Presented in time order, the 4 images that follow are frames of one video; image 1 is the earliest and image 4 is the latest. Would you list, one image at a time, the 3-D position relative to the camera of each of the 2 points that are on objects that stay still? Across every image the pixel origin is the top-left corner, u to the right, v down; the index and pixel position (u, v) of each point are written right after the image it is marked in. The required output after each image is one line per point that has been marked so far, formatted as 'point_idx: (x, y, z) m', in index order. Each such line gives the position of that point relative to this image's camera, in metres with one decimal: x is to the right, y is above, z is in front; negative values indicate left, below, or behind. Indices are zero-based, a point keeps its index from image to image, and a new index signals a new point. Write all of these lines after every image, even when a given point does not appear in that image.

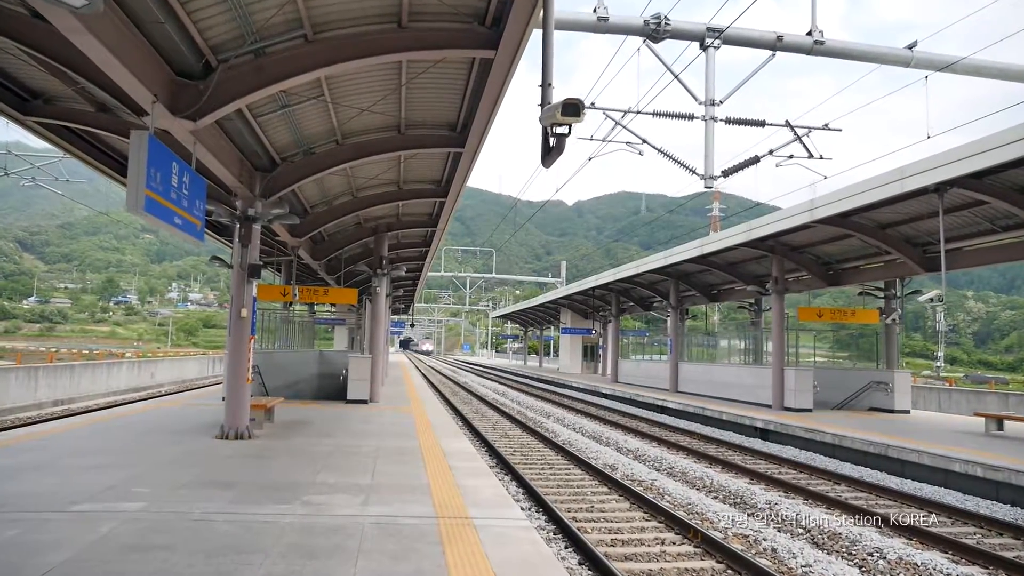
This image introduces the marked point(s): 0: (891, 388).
0: (+10.1, -2.7, +18.7) m
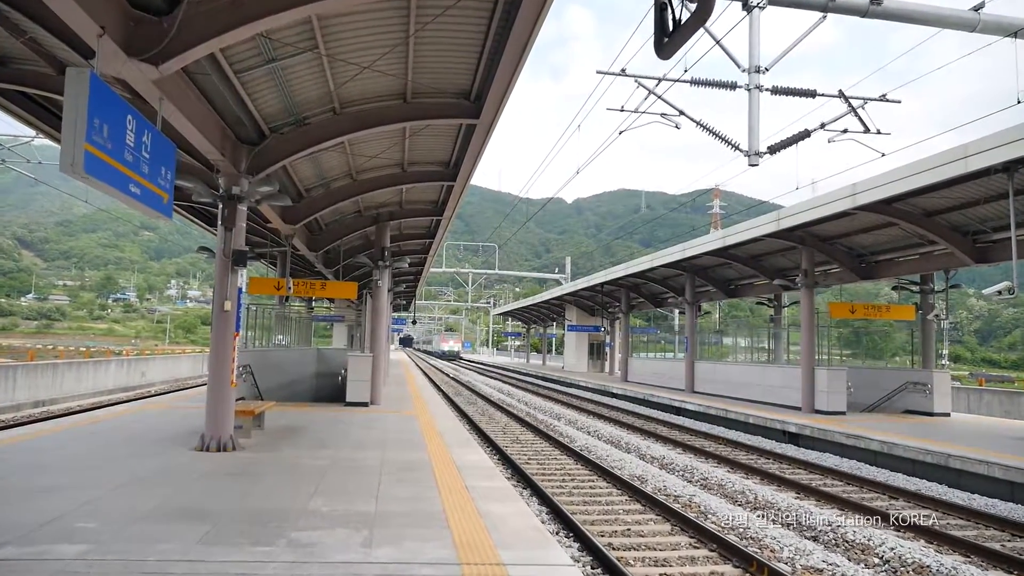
0: (+10.4, -2.5, +17.4) m
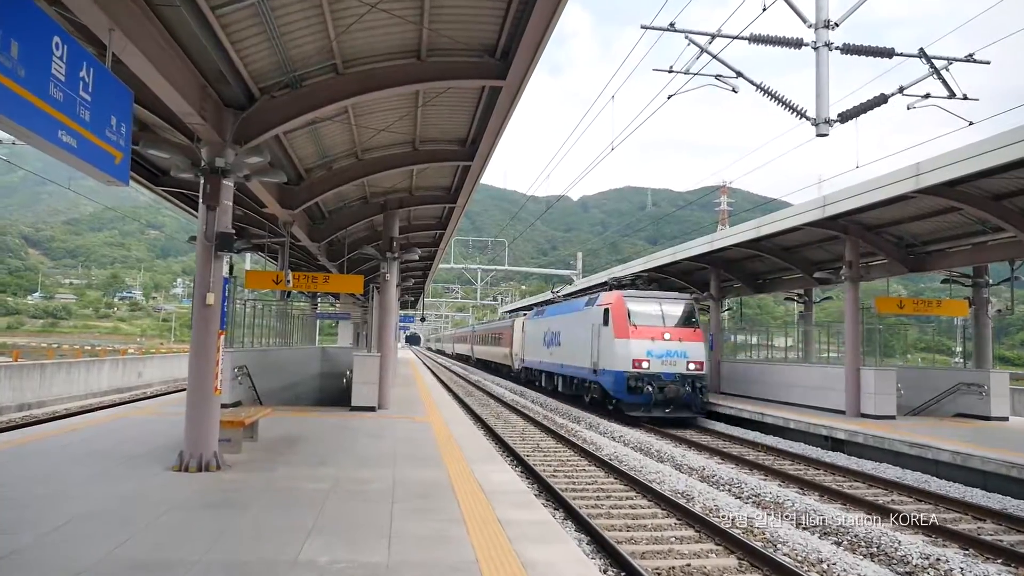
0: (+10.8, -2.4, +16.0) m
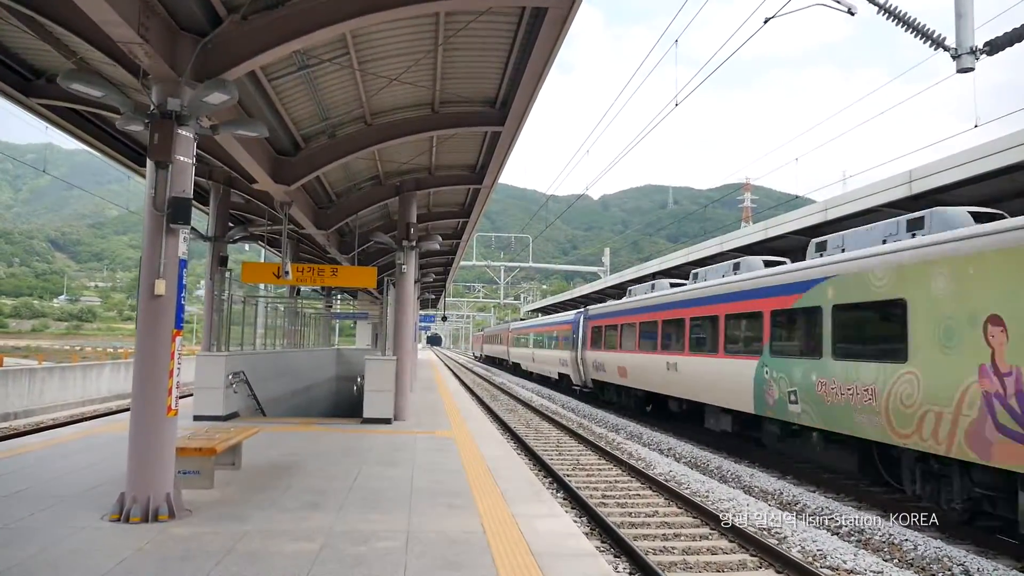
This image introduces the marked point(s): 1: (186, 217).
0: (+11.5, -2.2, +13.8) m
1: (-2.5, +0.5, +5.4) m
